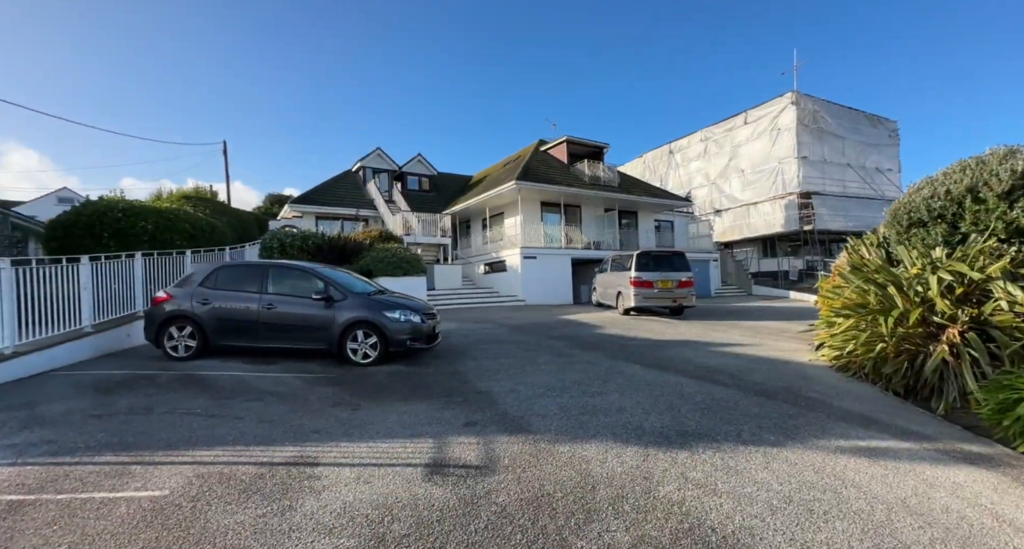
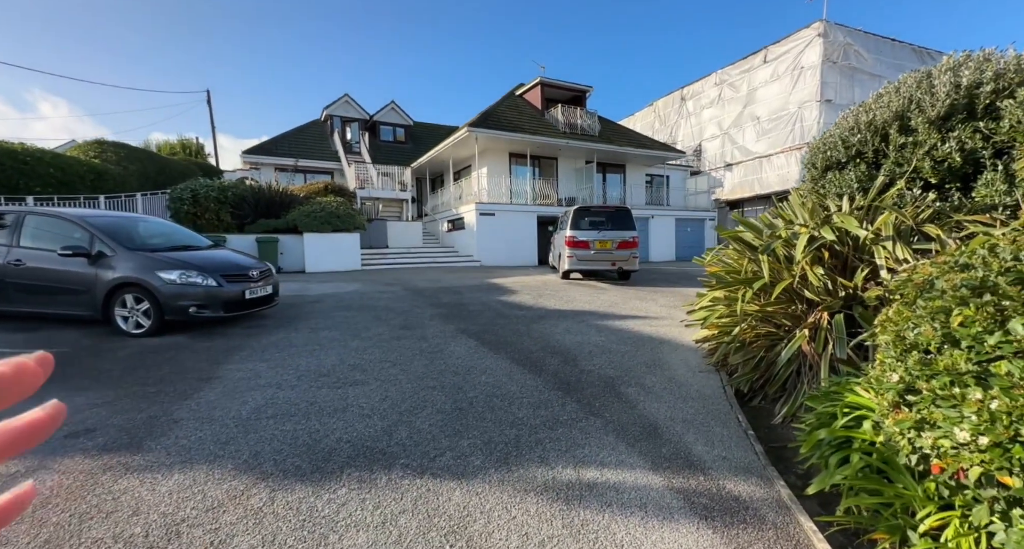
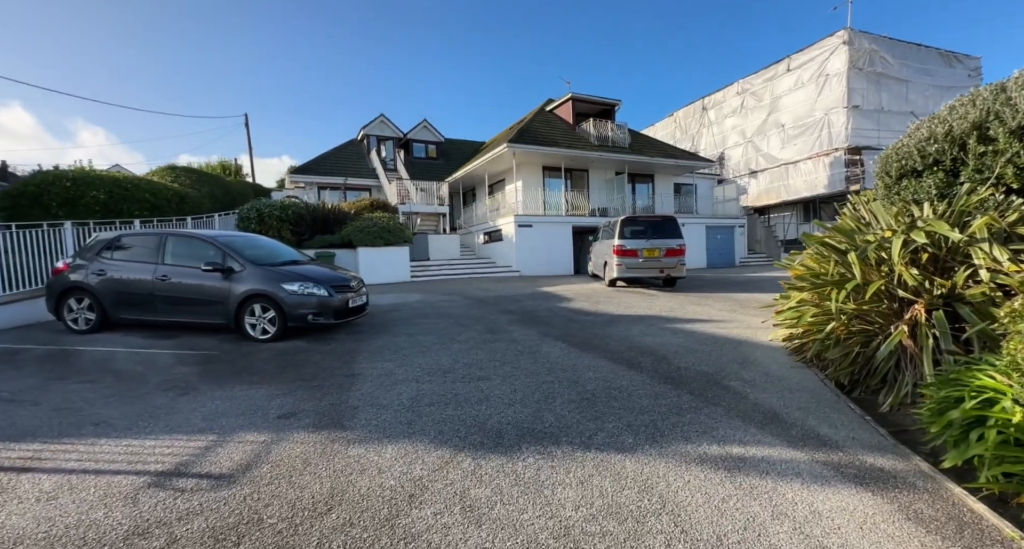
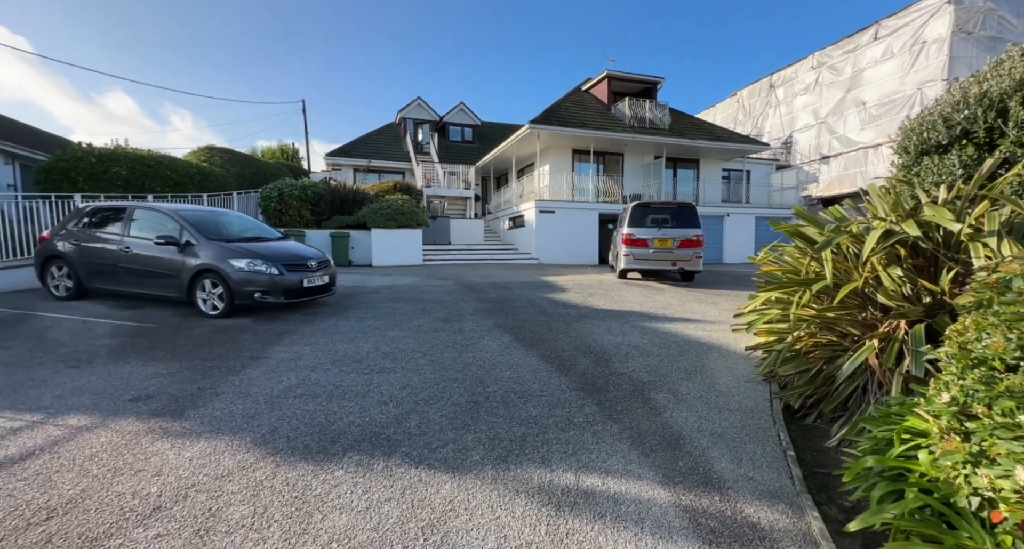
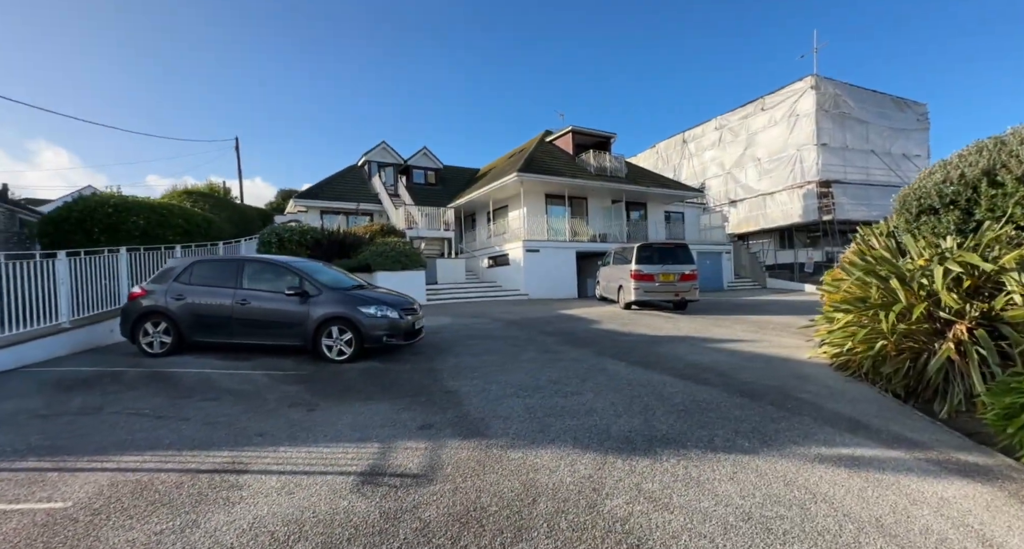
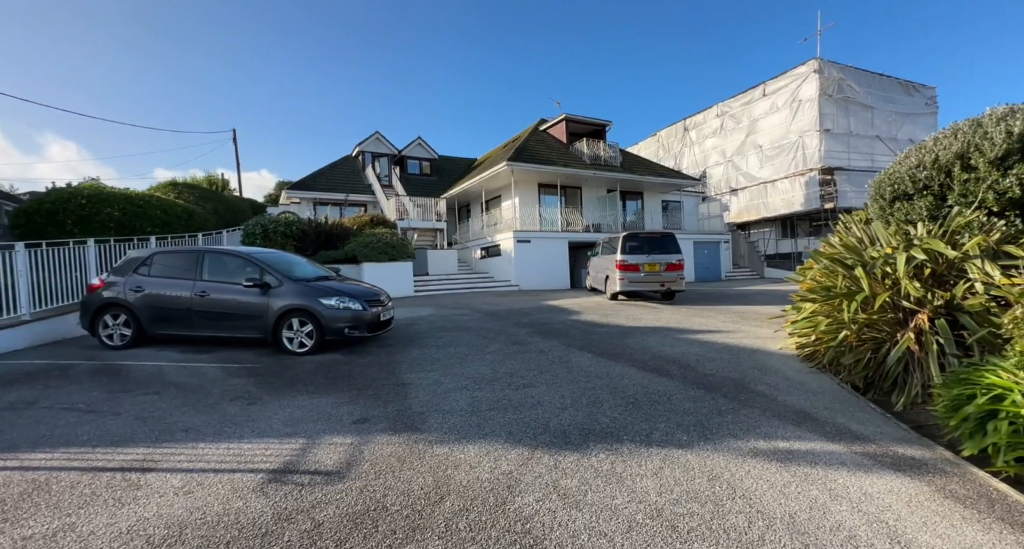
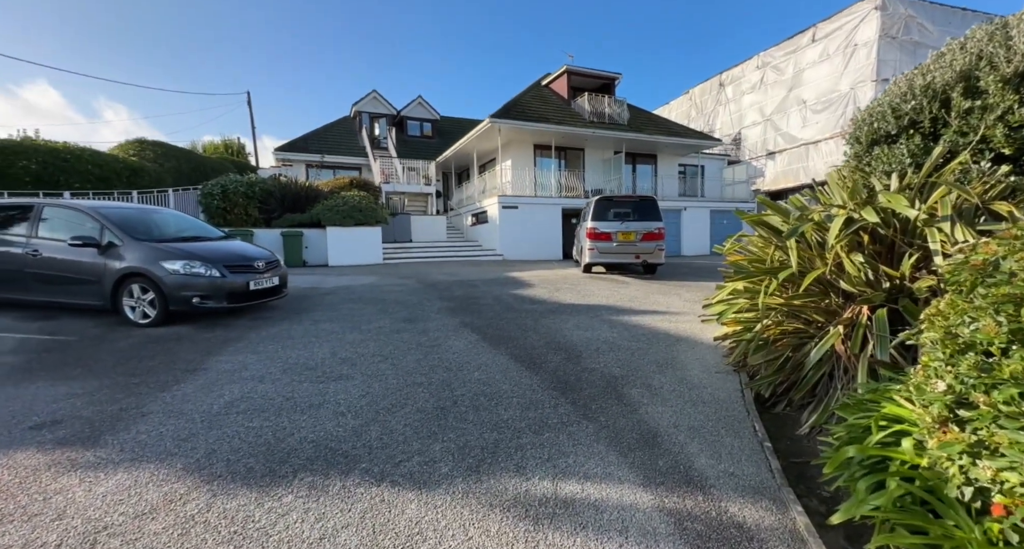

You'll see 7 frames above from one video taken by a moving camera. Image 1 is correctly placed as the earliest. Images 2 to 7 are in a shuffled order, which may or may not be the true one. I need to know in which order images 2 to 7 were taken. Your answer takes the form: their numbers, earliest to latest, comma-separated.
5, 6, 3, 2, 7, 4
